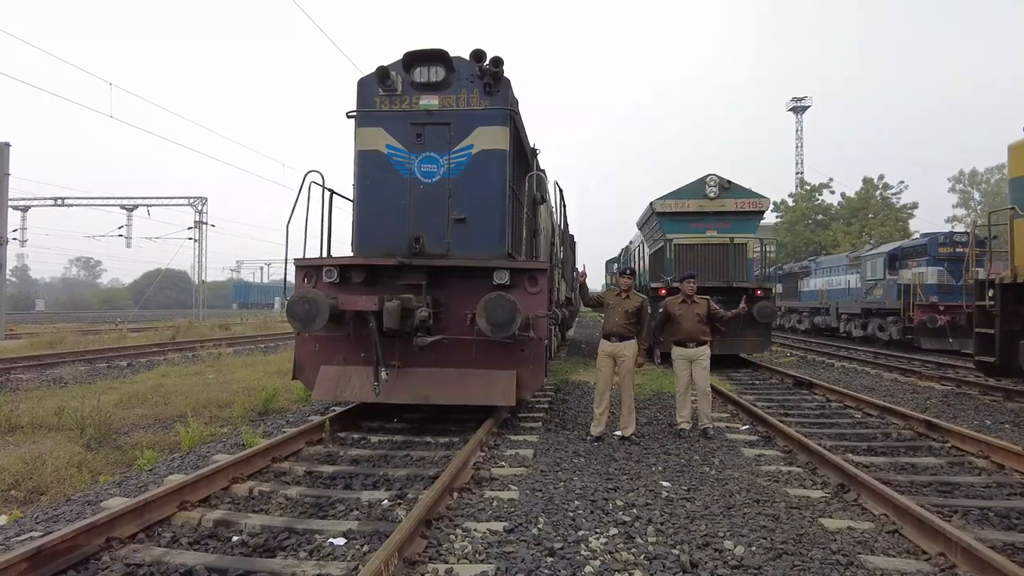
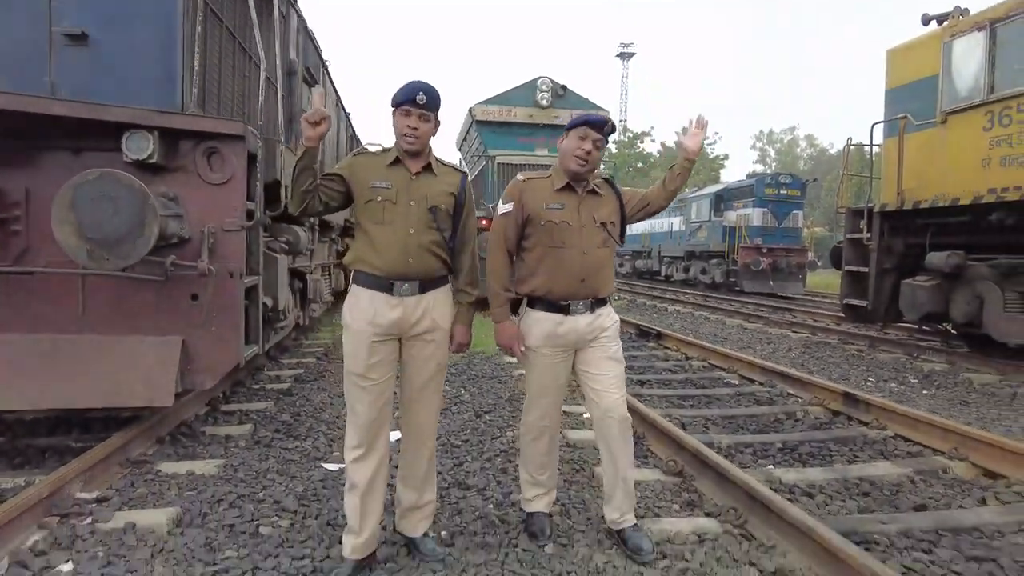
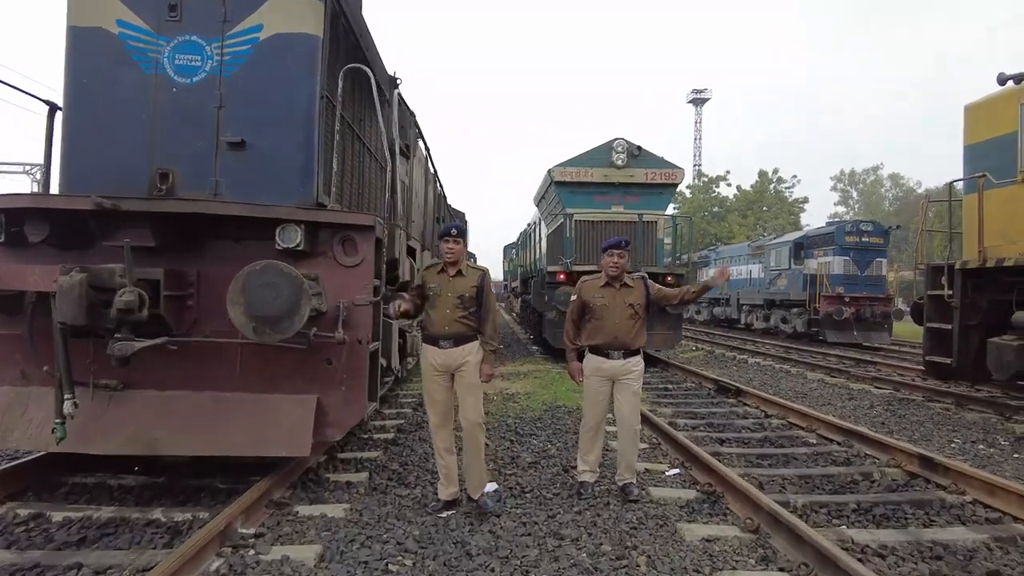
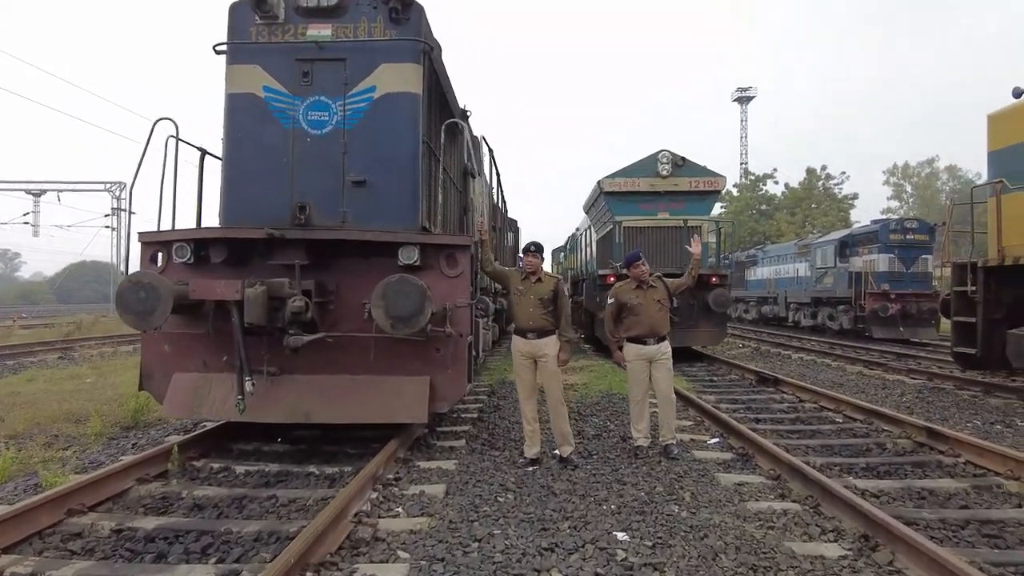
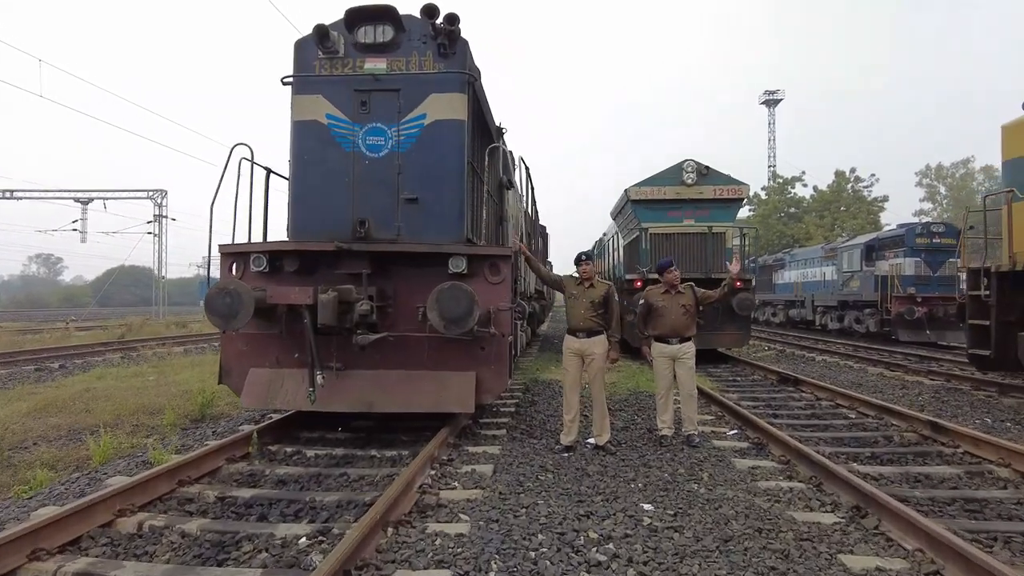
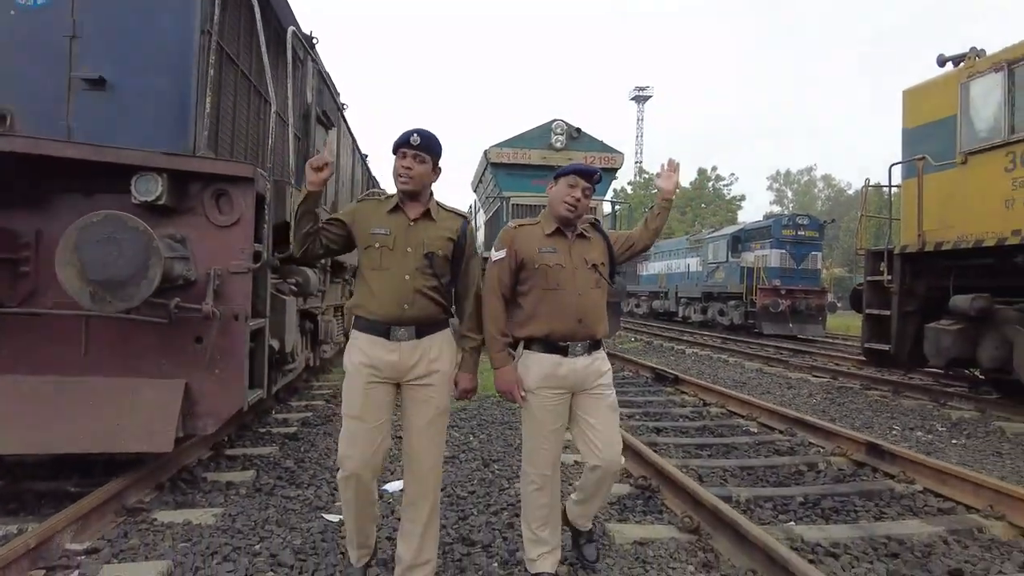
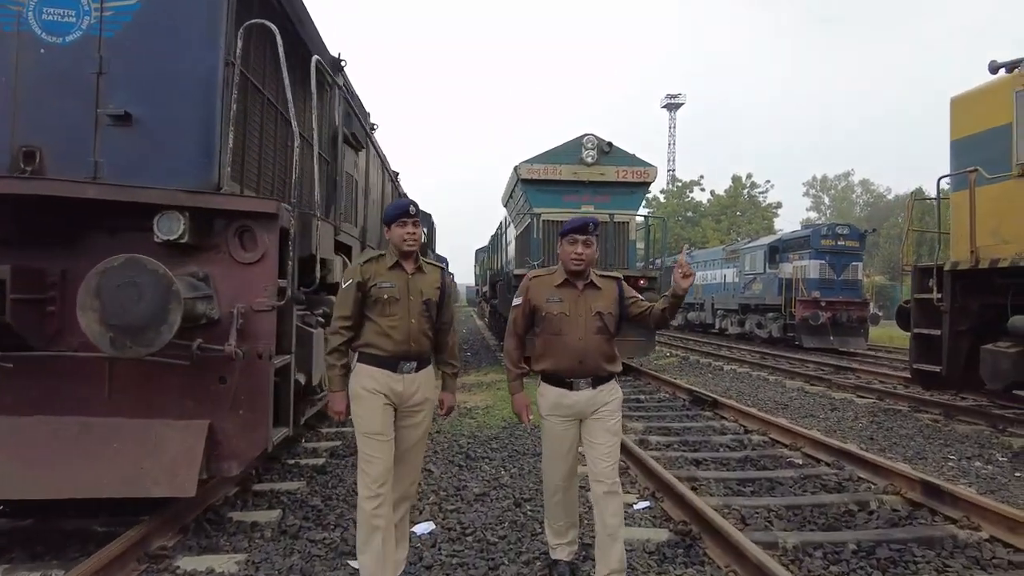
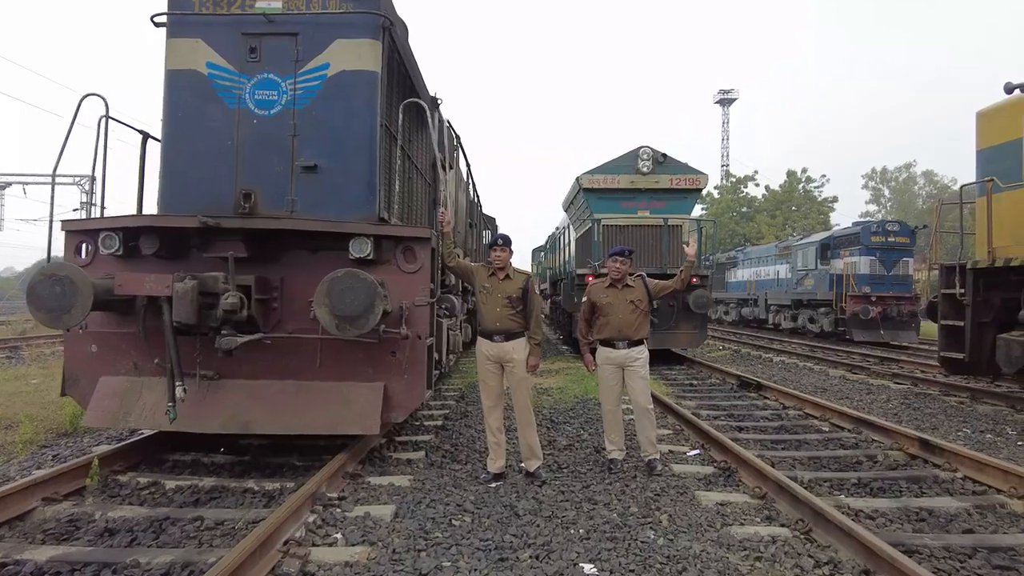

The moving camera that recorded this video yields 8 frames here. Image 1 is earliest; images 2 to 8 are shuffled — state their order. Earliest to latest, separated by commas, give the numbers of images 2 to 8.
5, 4, 8, 3, 7, 6, 2
